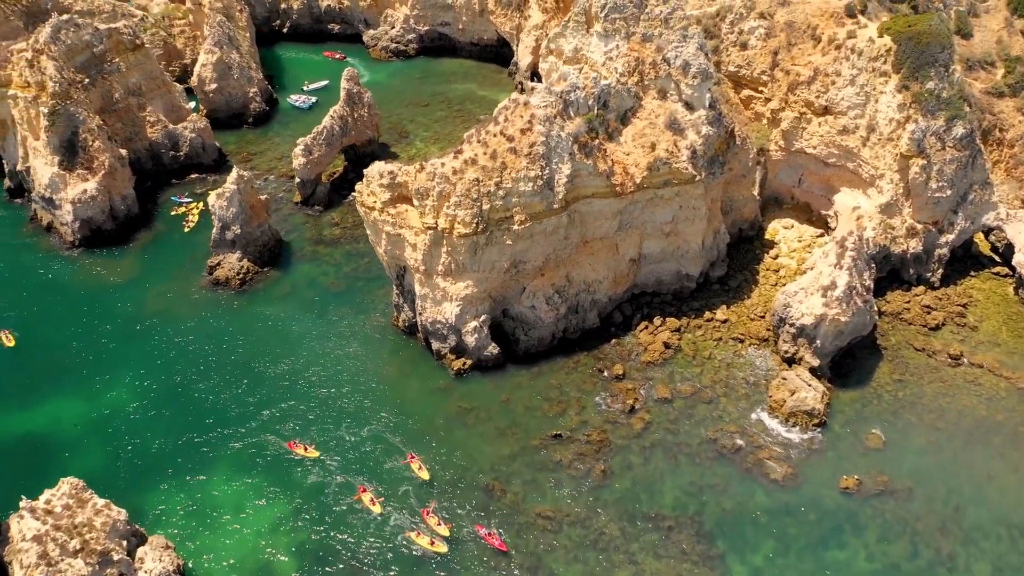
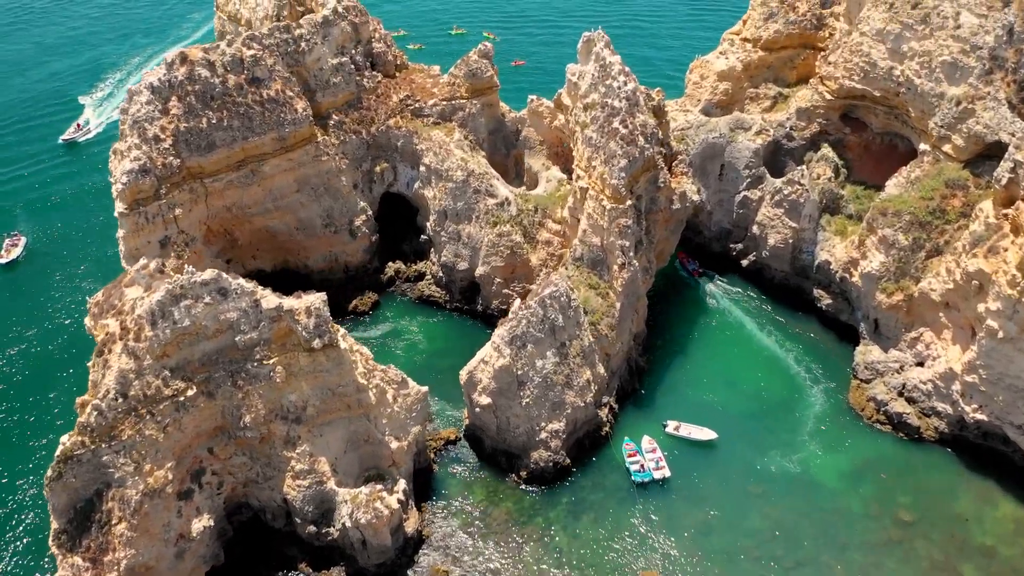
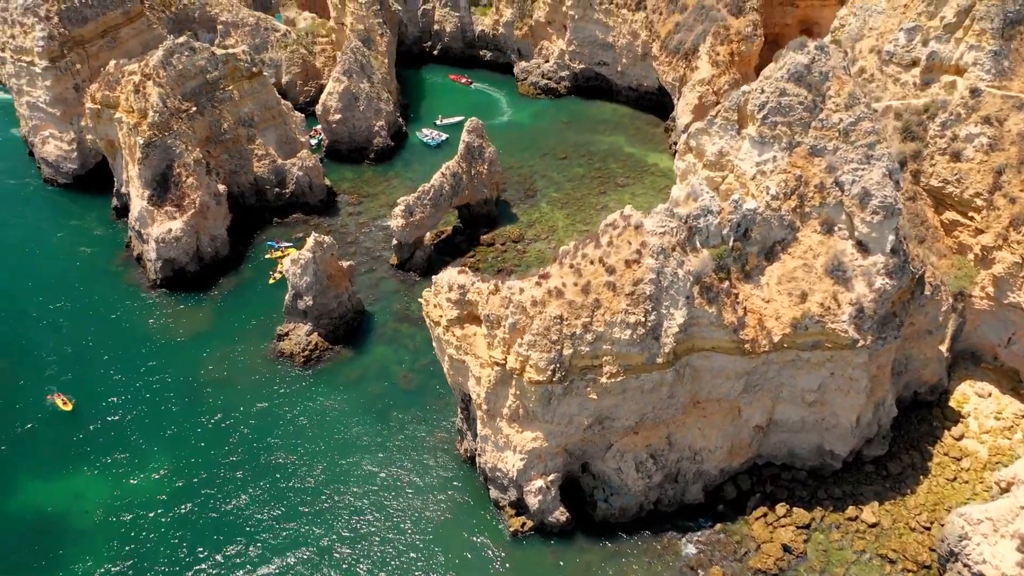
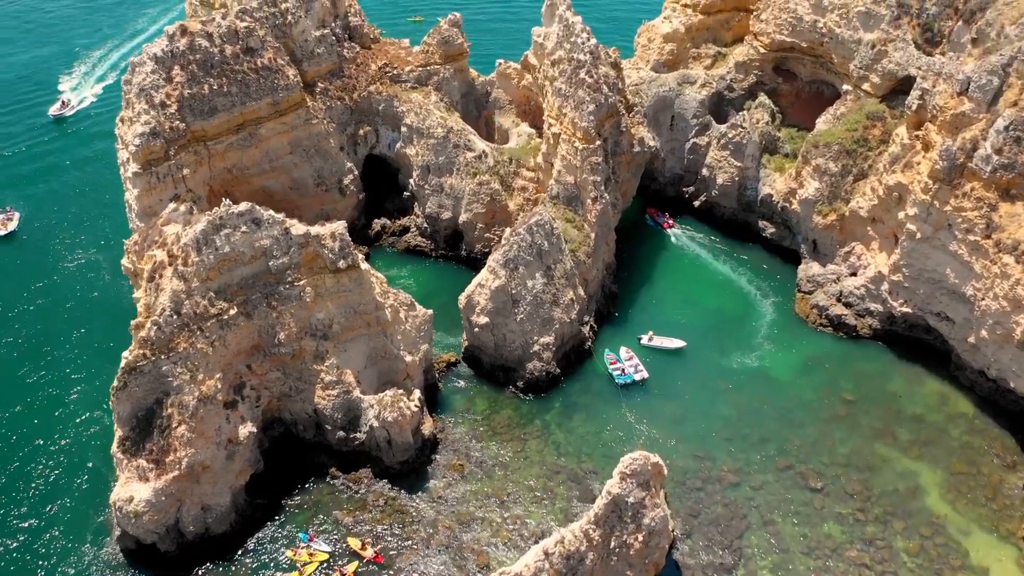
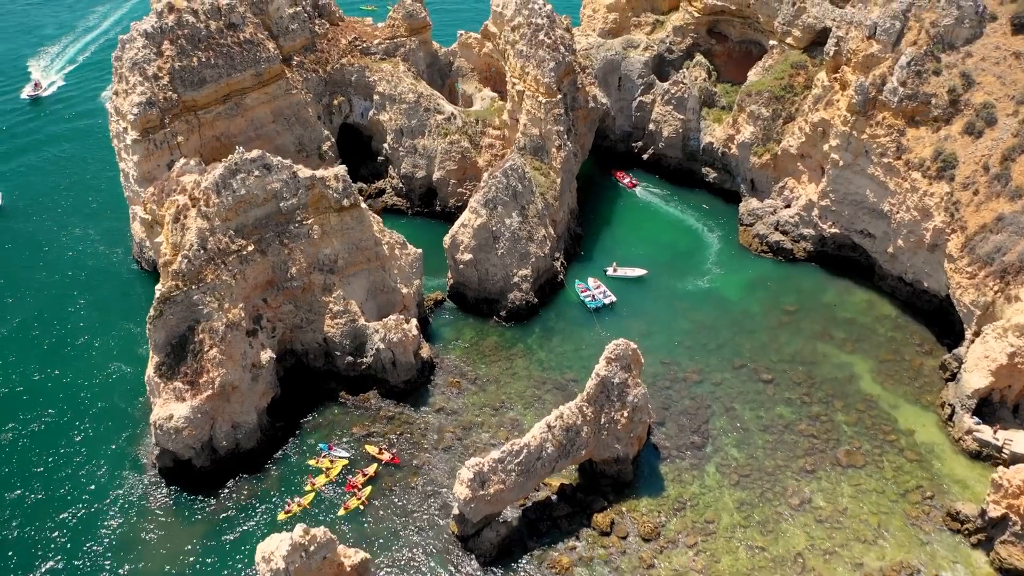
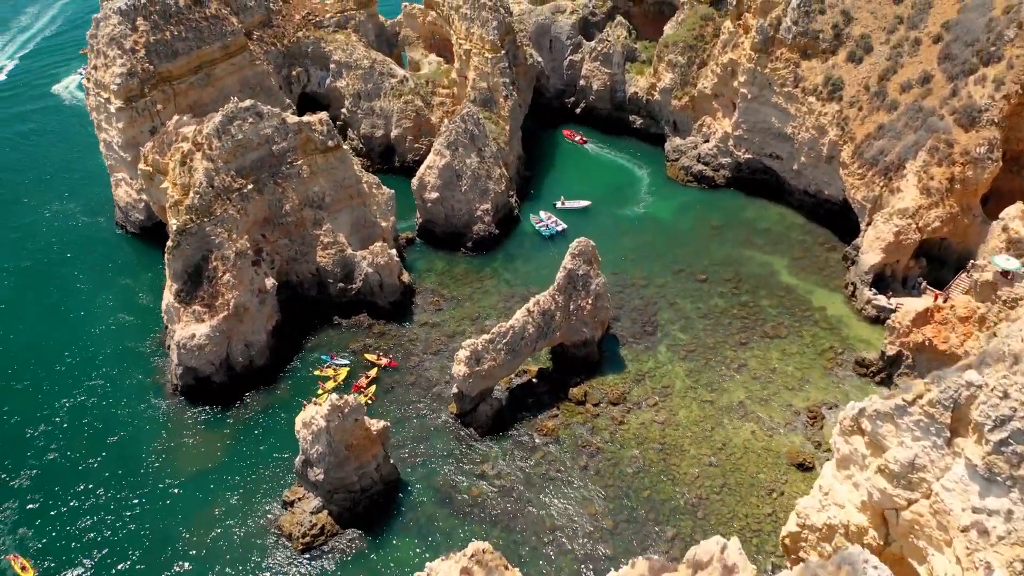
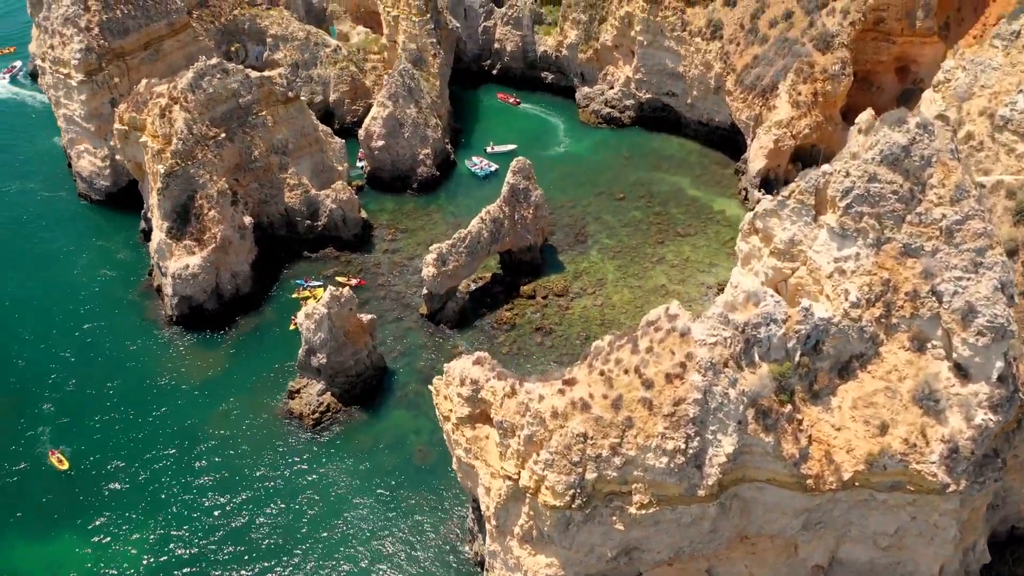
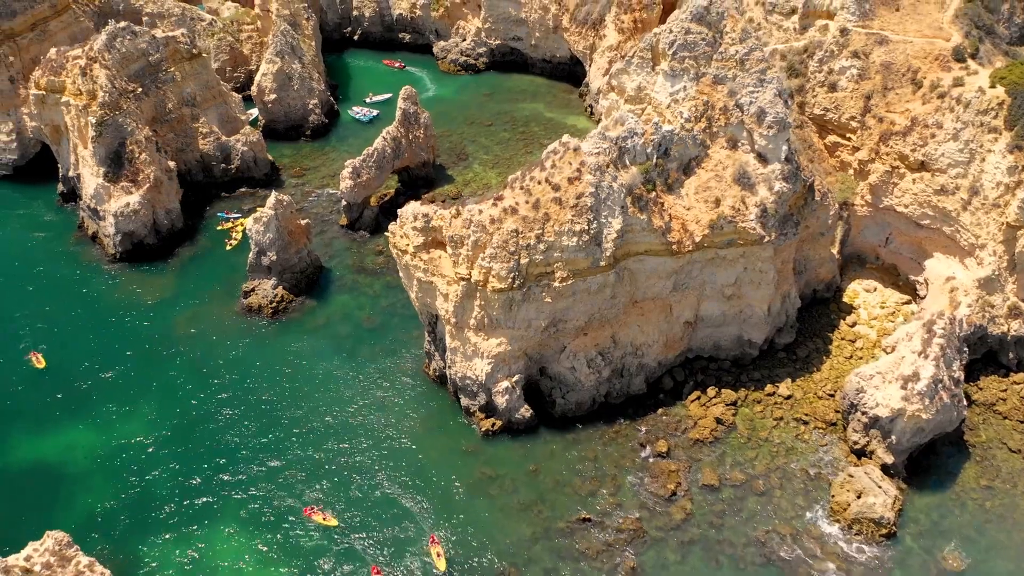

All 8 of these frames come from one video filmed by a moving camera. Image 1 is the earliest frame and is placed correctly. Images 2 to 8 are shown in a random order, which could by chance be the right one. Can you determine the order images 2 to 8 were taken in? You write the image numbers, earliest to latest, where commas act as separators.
8, 3, 7, 6, 5, 4, 2
